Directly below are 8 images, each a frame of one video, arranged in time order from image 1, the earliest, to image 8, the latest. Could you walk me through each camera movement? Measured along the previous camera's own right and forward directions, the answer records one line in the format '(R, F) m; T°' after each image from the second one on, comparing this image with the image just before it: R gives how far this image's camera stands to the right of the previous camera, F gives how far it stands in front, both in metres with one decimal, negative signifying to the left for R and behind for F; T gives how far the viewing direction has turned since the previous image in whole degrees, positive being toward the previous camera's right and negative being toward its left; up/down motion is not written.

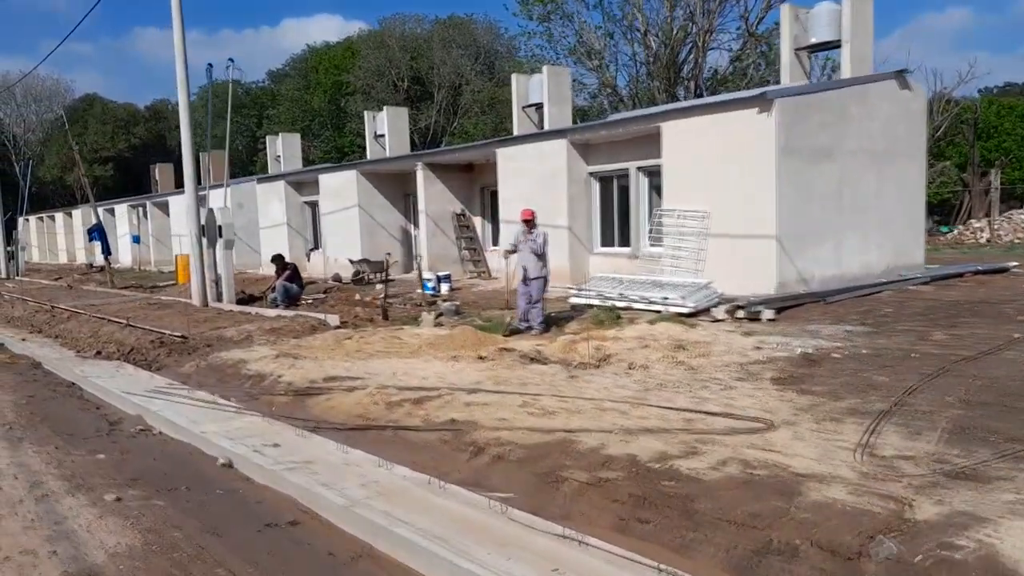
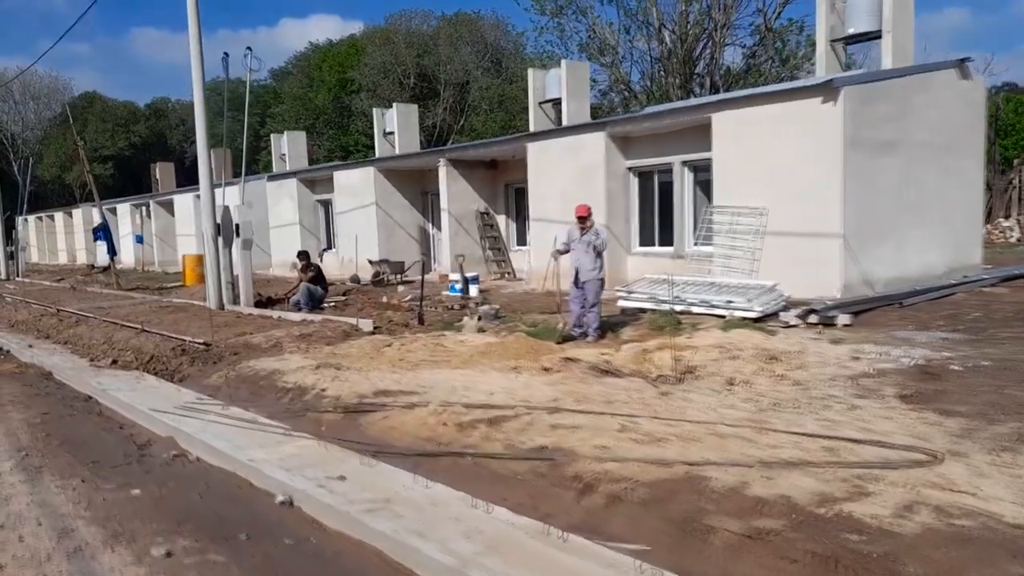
(-0.7, +0.9) m; 0°
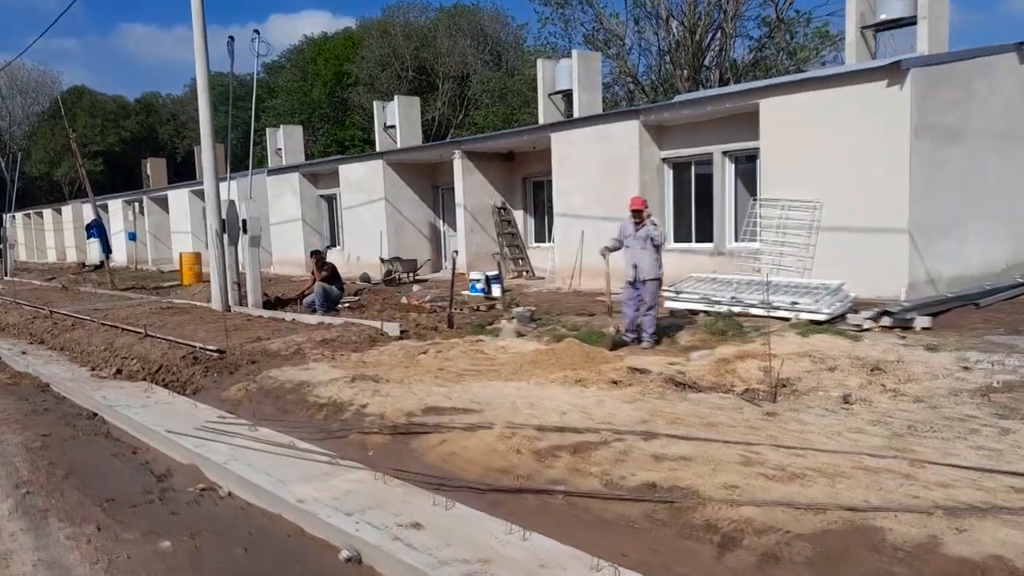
(-0.6, +0.9) m; +1°
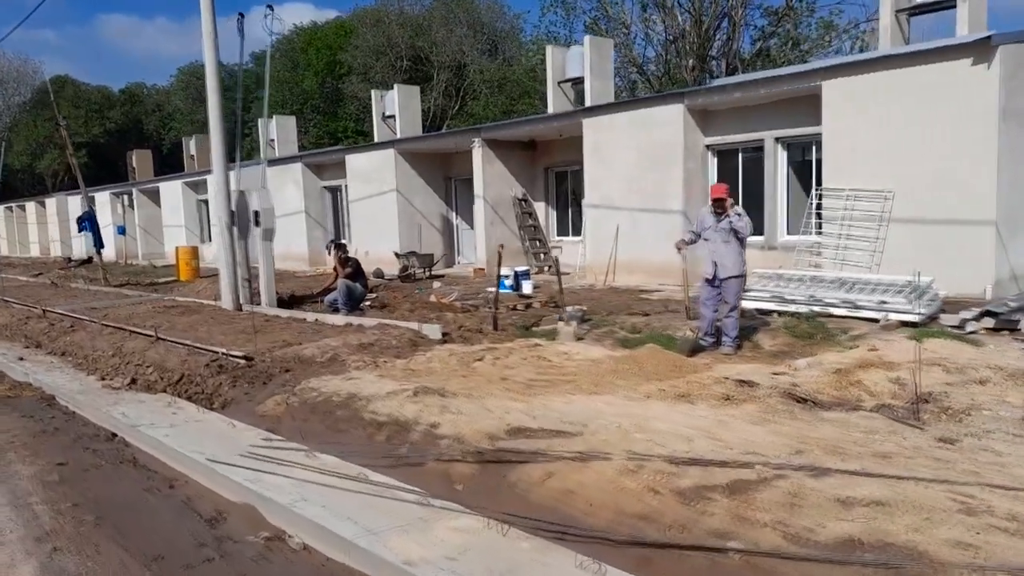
(-0.8, +1.0) m; +1°
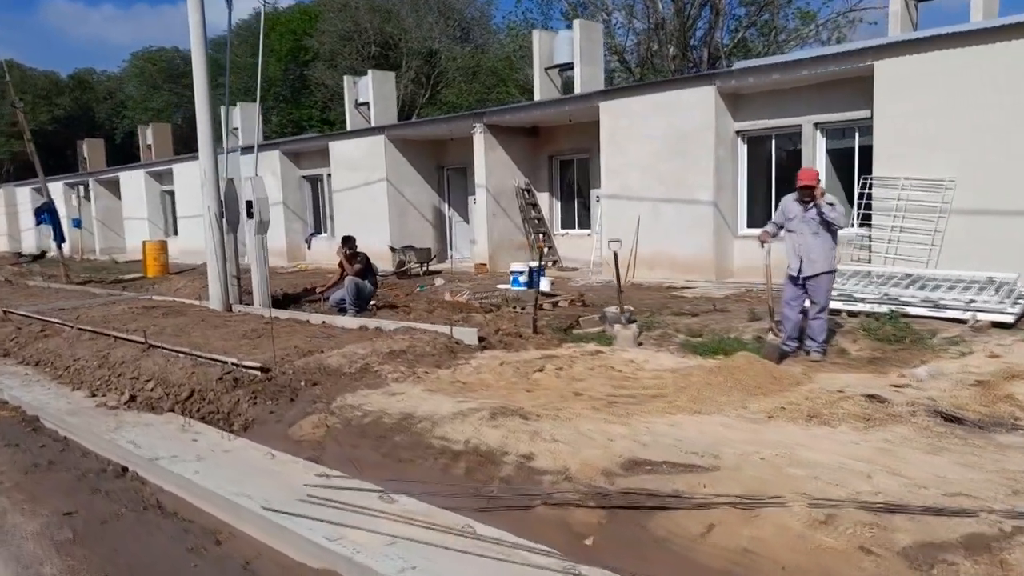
(-0.9, +1.0) m; +3°
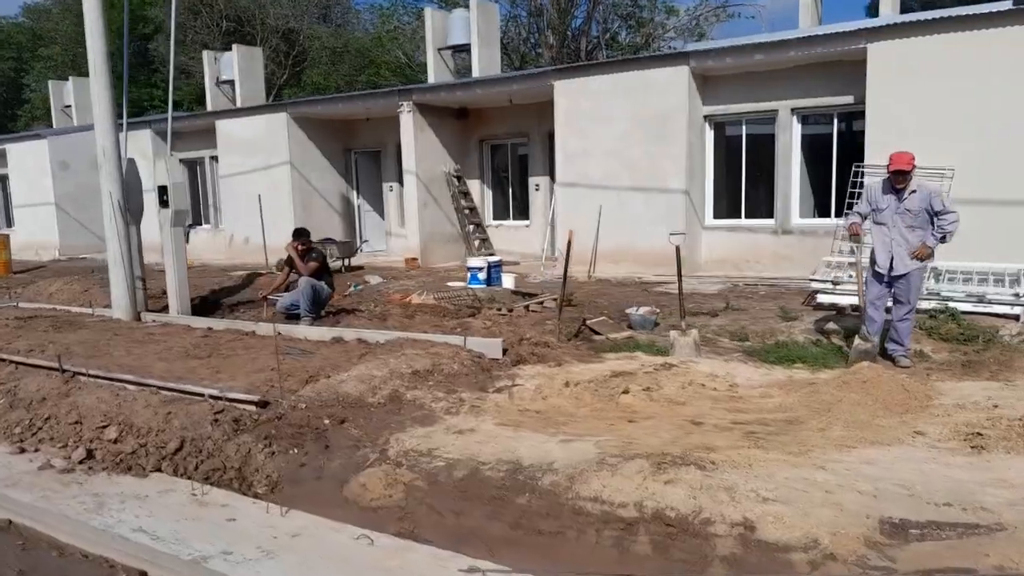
(-1.7, +1.5) m; +11°
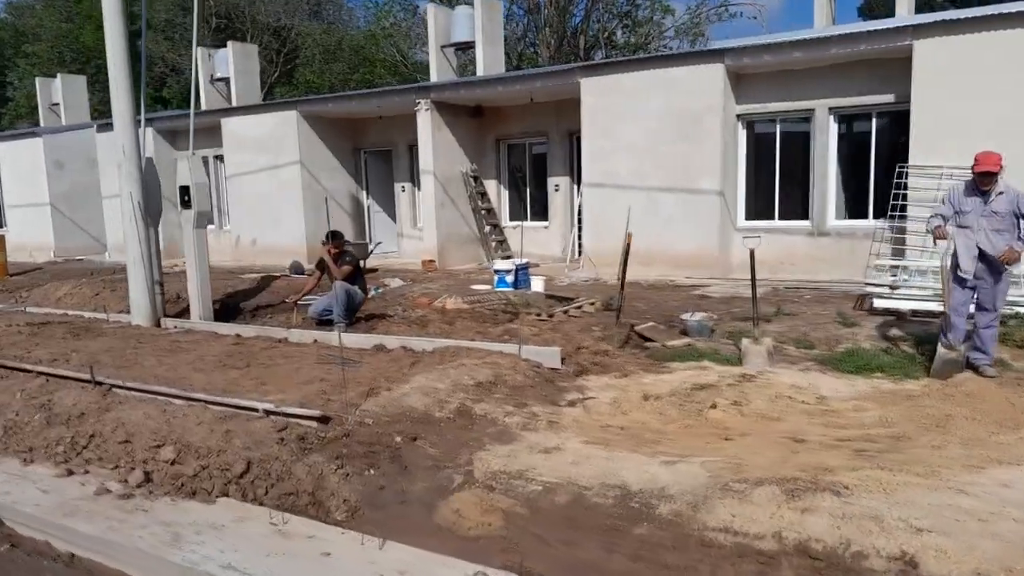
(-0.6, +0.4) m; +1°
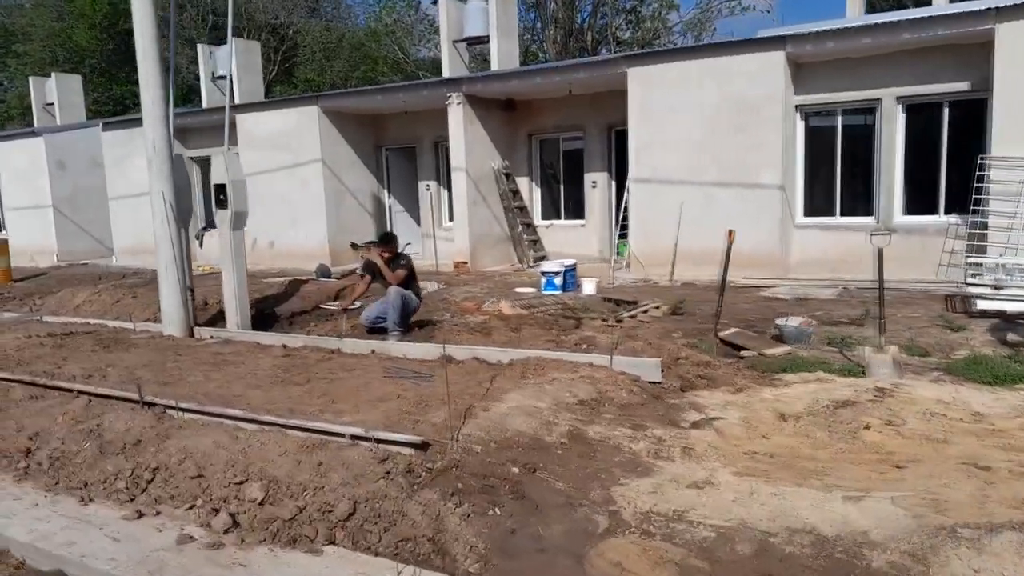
(-0.8, +0.7) m; +1°
